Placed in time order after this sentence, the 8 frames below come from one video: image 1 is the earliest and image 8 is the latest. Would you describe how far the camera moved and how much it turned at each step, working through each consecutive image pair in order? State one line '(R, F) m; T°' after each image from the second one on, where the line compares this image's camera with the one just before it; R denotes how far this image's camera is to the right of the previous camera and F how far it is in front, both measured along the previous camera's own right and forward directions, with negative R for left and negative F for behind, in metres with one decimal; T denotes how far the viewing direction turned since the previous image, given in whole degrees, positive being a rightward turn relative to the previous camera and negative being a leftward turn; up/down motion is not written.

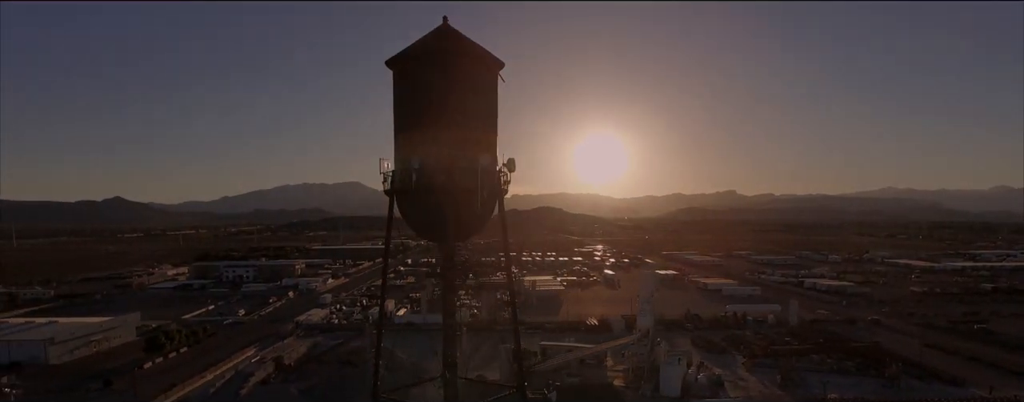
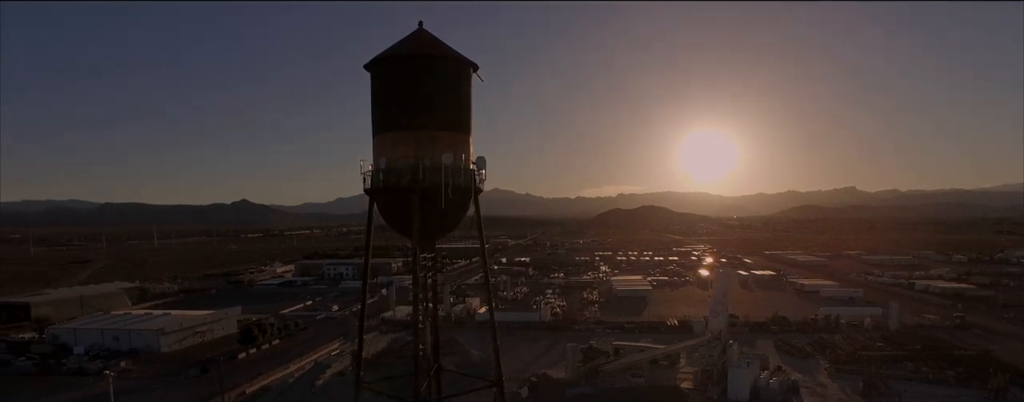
(+1.0, 0.0) m; -9°
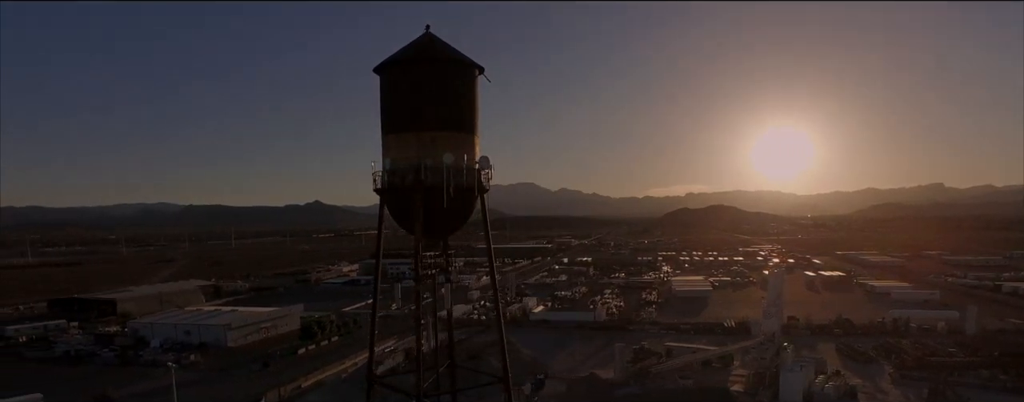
(+0.5, 0.0) m; -6°
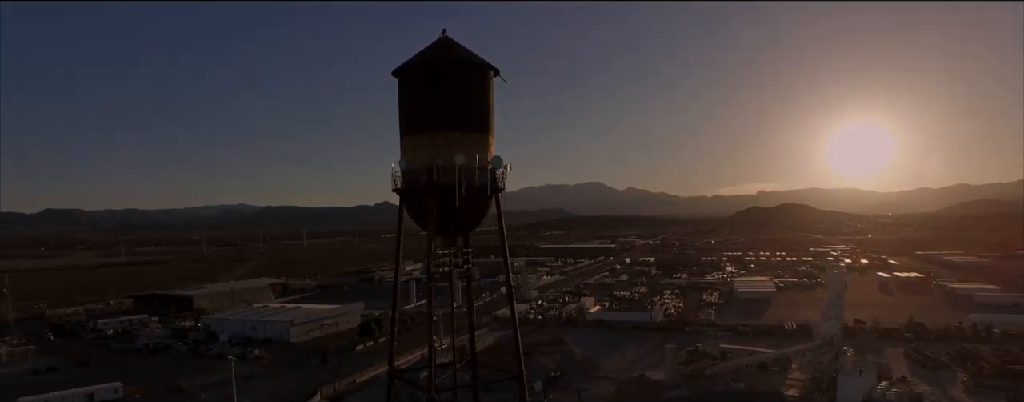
(+0.4, -0.1) m; -6°
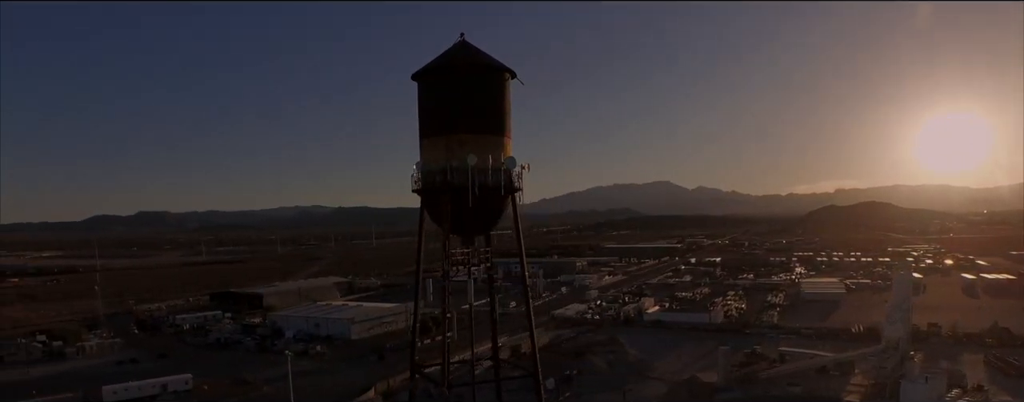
(+0.4, -0.1) m; -6°
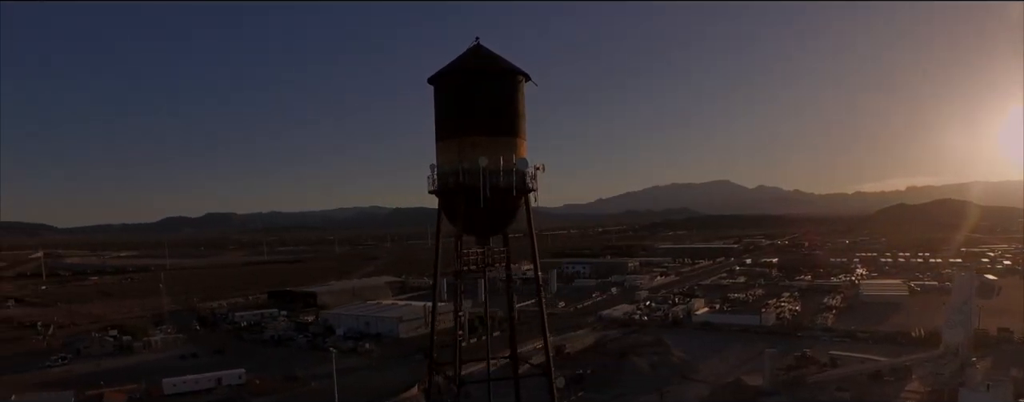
(+0.3, -0.1) m; -5°
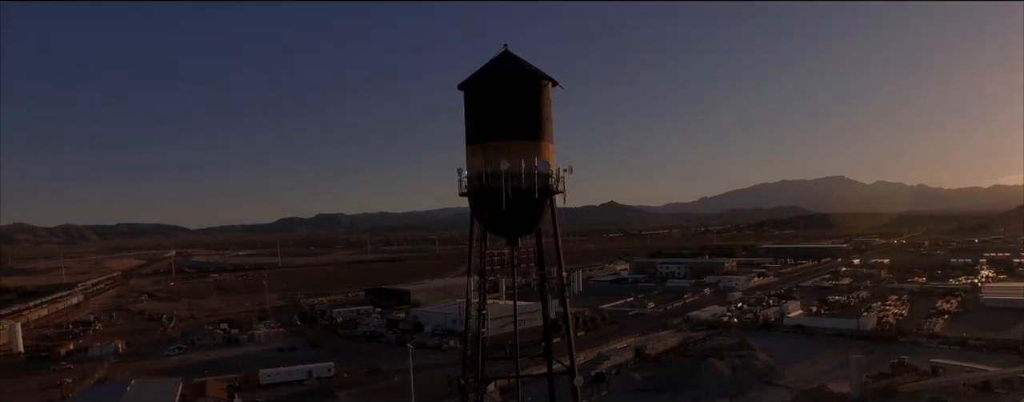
(+0.6, -0.1) m; -8°
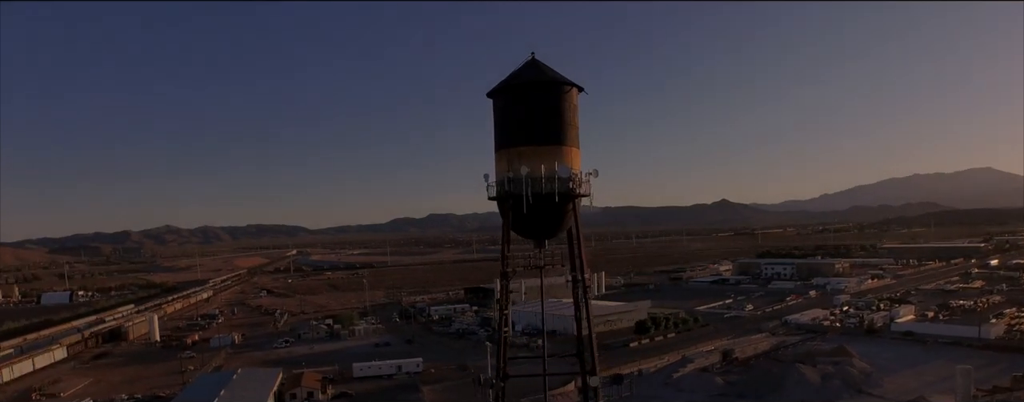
(+0.7, -0.1) m; -9°
